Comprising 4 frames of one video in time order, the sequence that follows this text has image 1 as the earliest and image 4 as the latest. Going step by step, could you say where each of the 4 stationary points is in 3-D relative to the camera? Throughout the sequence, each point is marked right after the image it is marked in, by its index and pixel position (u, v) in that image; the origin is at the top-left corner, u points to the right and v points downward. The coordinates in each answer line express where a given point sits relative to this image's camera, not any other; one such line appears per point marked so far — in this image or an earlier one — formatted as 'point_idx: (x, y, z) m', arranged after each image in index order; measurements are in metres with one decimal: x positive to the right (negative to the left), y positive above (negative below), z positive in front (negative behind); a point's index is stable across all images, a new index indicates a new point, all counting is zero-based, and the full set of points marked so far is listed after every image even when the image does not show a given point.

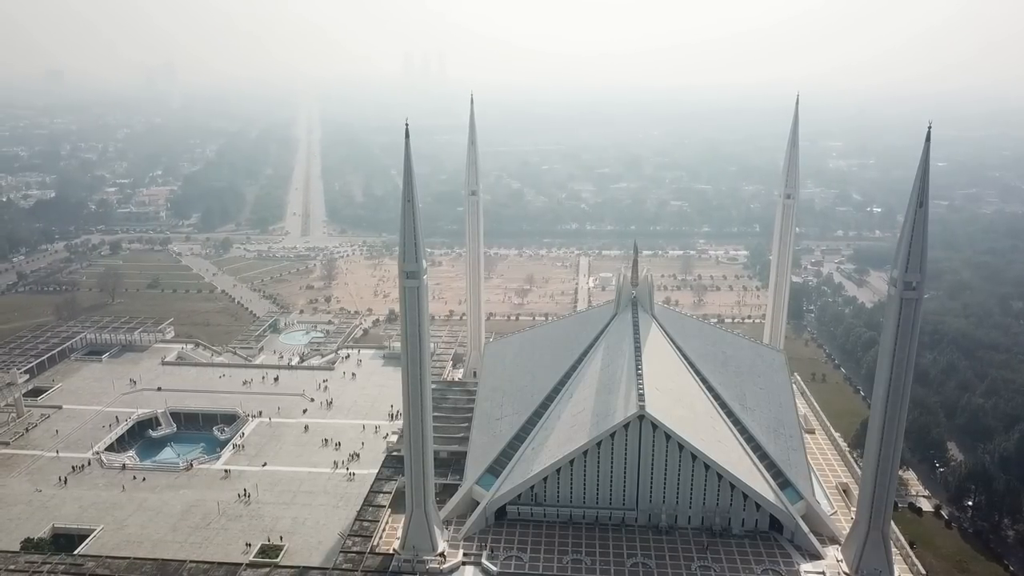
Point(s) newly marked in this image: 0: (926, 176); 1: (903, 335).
0: (+10.0, +2.7, +17.7) m
1: (+10.0, -1.2, +18.8) m
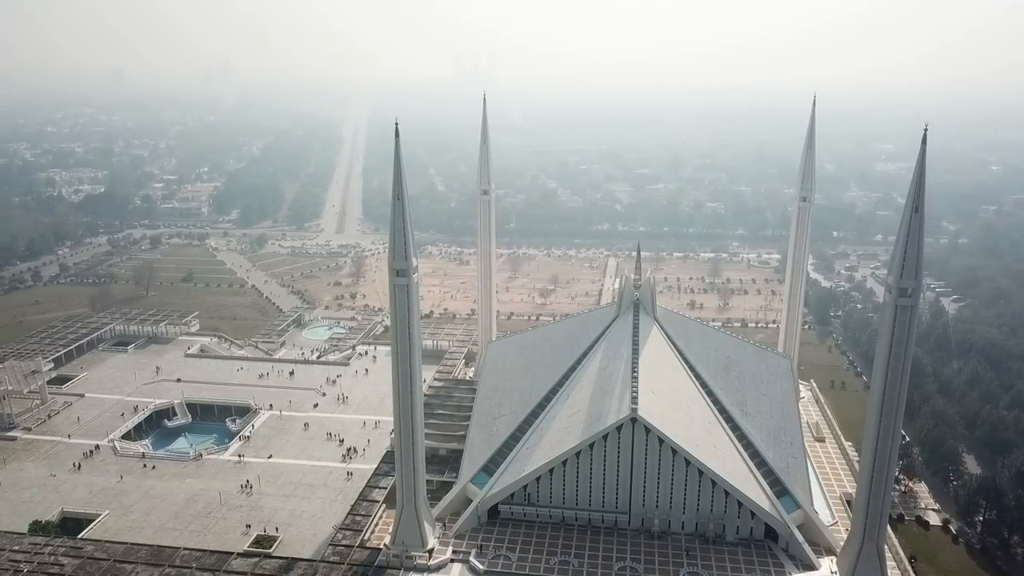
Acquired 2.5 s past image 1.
0: (+9.6, +2.5, +17.1) m
1: (+9.6, -1.4, +18.2) m
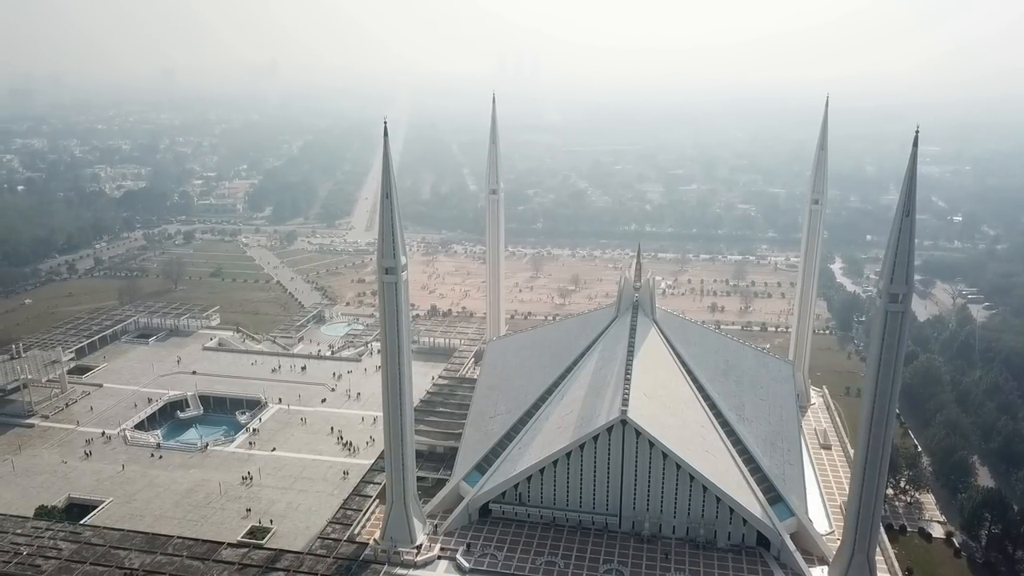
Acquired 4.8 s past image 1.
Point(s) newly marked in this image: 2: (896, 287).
0: (+9.2, +2.4, +16.7) m
1: (+9.2, -1.5, +17.8) m
2: (+9.2, 0.0, +17.4) m
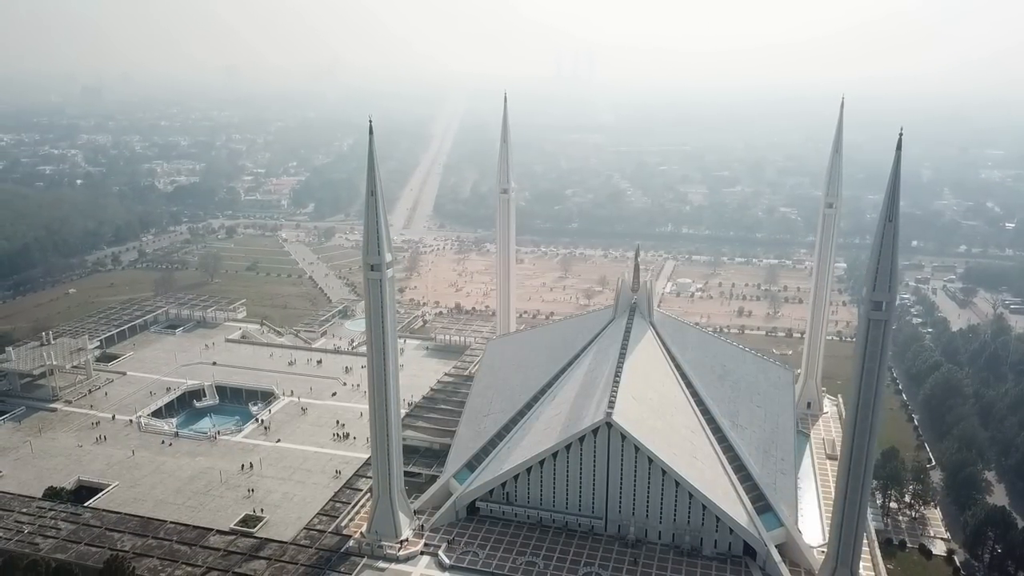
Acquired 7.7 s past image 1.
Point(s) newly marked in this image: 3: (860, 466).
0: (+8.5, +2.2, +16.2) m
1: (+8.5, -1.7, +17.3) m
2: (+8.5, -0.2, +16.9) m
3: (+8.5, -4.4, +17.9) m
